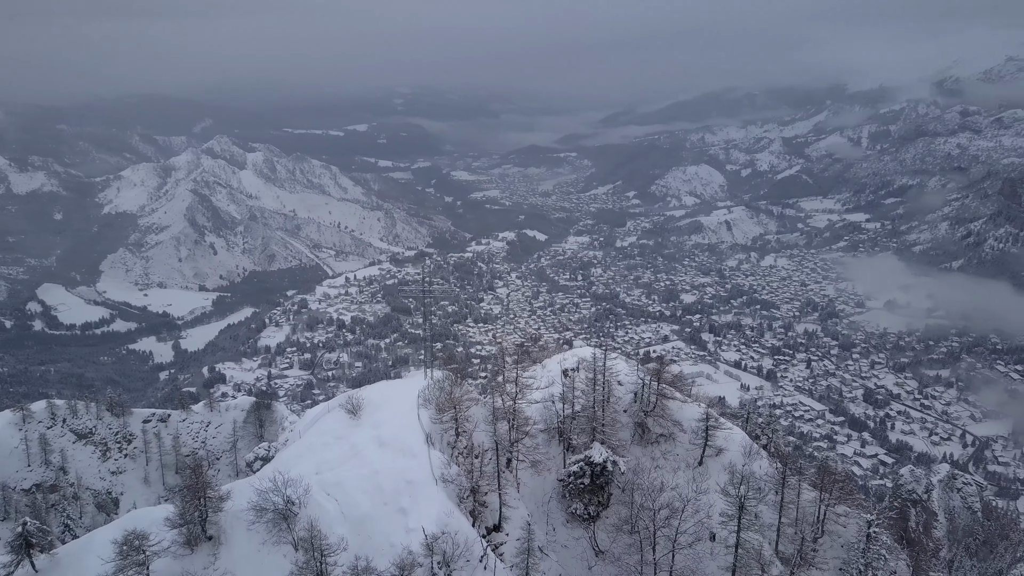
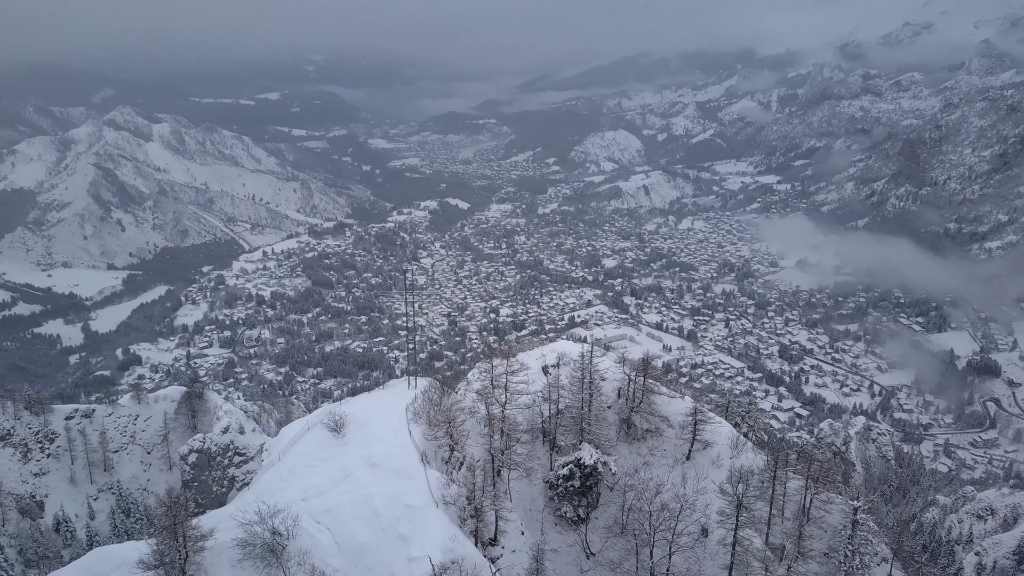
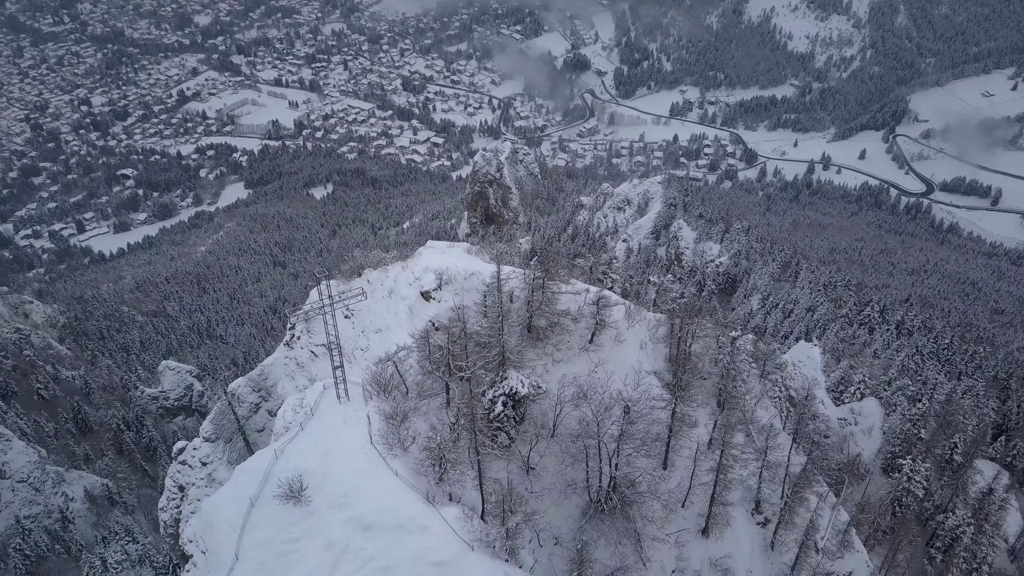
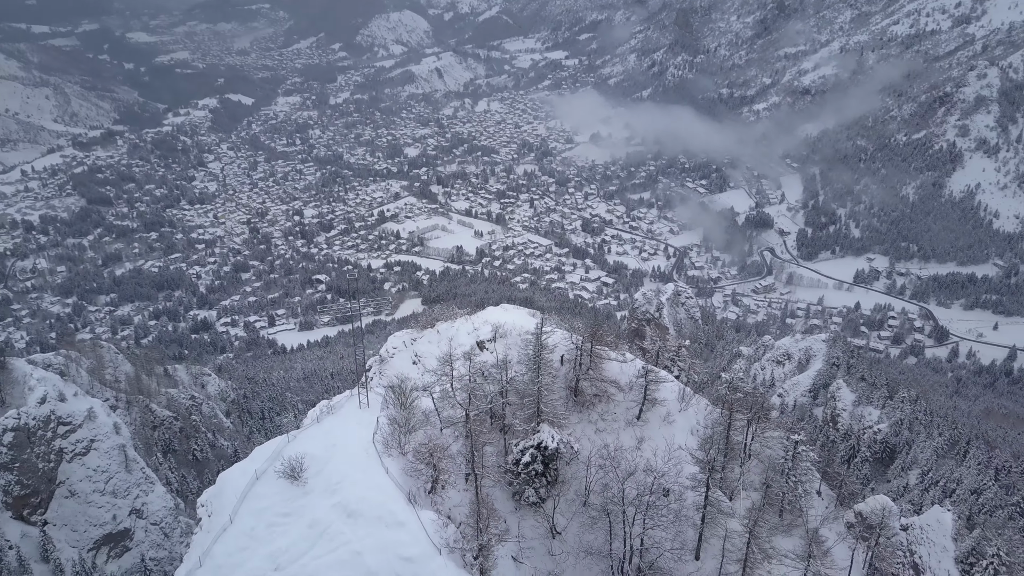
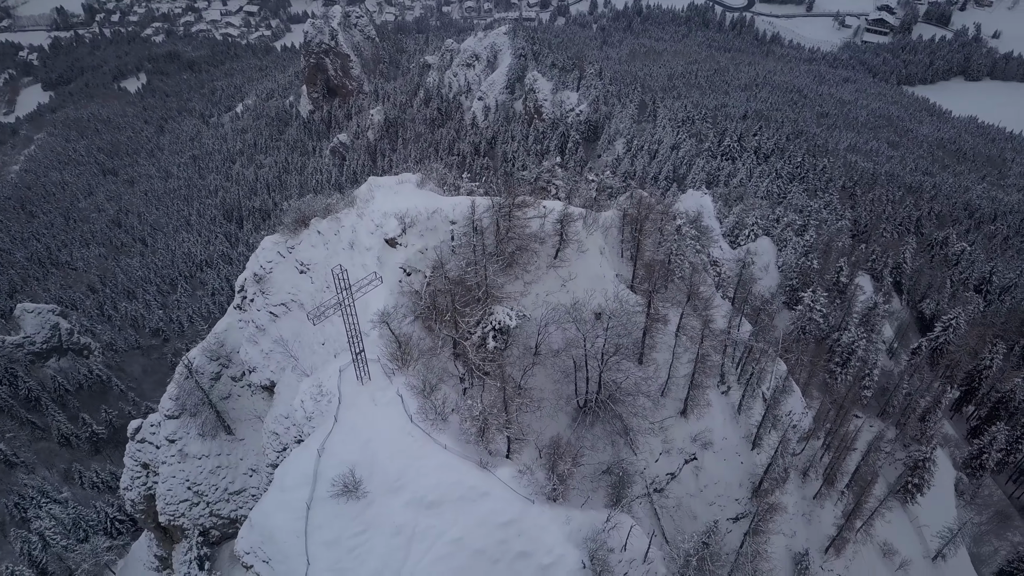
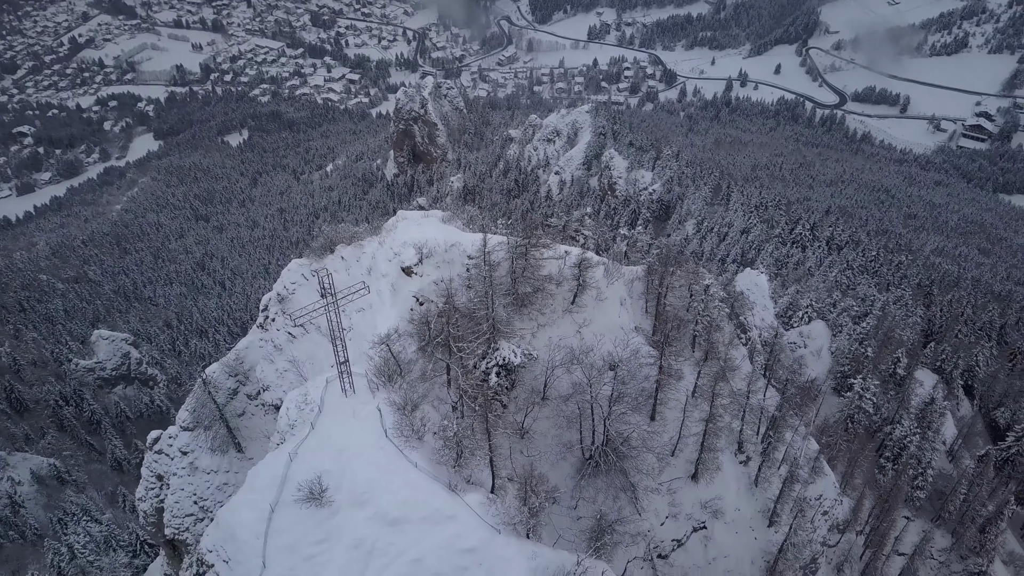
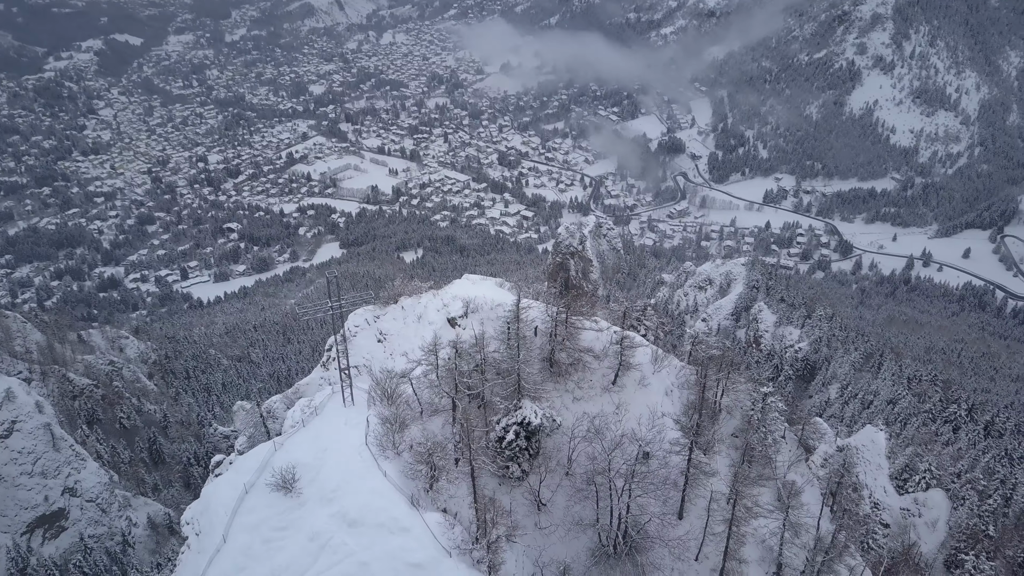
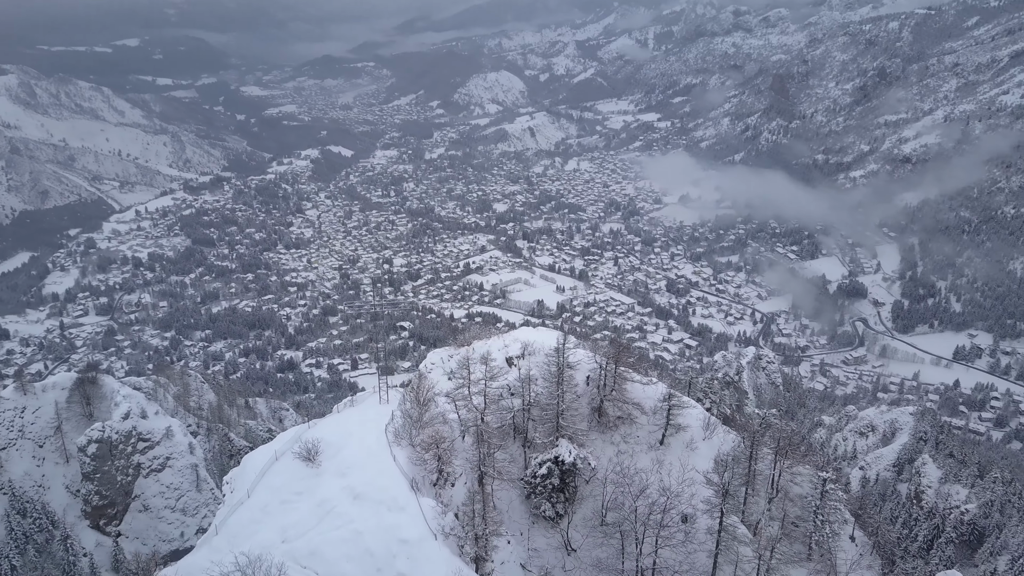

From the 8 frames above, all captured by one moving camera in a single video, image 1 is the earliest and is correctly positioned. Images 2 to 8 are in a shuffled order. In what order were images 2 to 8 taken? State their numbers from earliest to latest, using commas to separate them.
2, 8, 4, 7, 3, 6, 5
